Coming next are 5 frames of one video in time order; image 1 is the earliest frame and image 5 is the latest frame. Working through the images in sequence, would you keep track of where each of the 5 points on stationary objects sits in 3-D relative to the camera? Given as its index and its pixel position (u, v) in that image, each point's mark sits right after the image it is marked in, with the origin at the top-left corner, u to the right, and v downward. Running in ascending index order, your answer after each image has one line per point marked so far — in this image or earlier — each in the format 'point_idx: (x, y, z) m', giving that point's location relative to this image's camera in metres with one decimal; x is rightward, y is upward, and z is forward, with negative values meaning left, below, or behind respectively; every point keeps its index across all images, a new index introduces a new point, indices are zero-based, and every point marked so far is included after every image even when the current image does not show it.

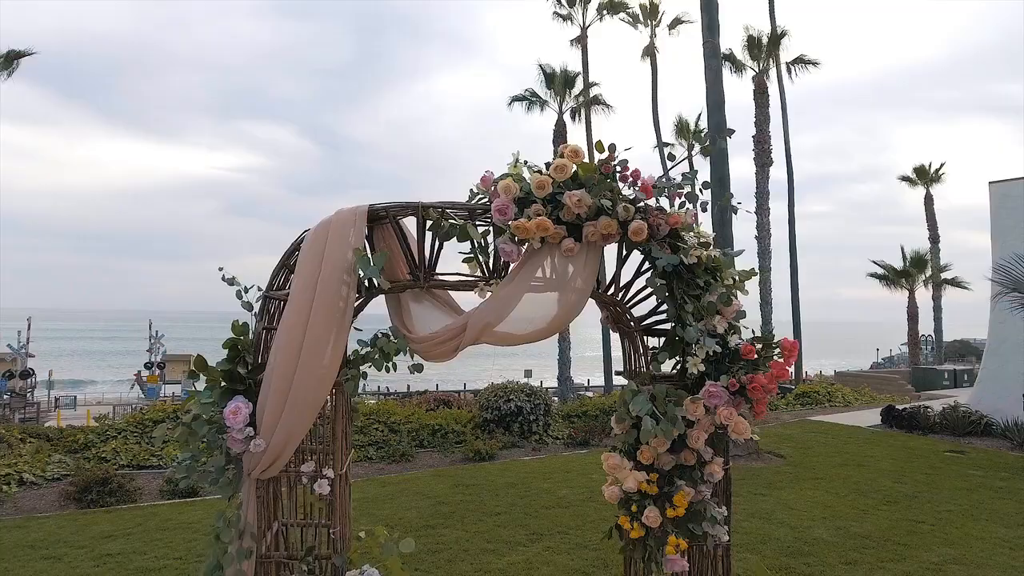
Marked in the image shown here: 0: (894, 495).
0: (+4.4, -2.4, +6.9) m
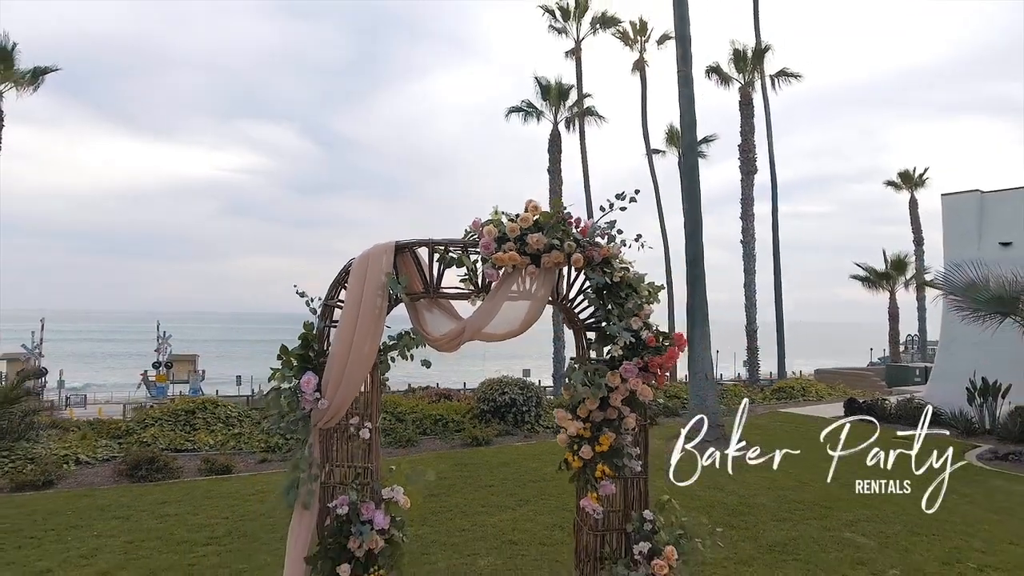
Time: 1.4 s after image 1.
0: (+4.3, -2.5, +7.9) m
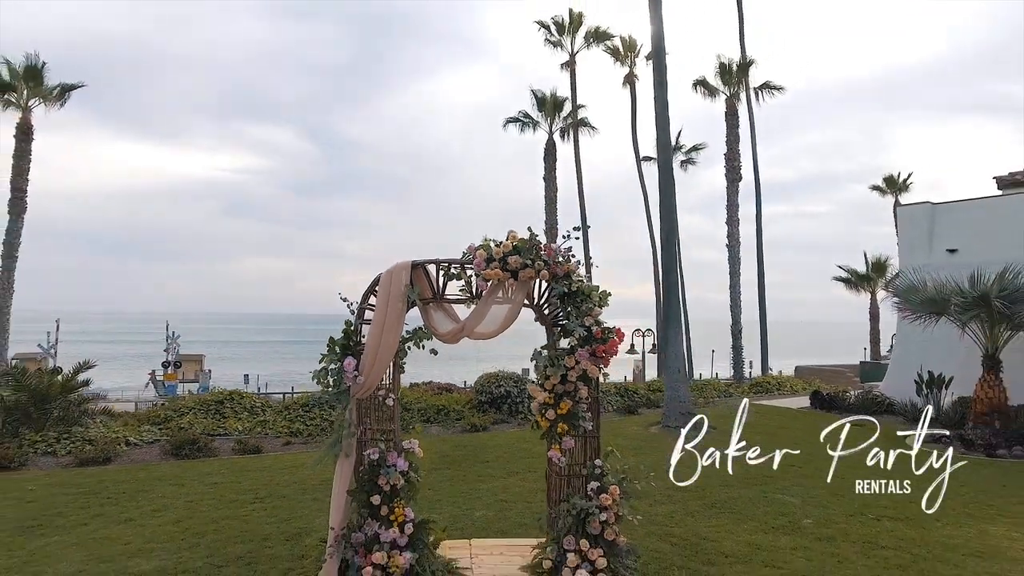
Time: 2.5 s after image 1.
0: (+4.2, -2.5, +9.2) m
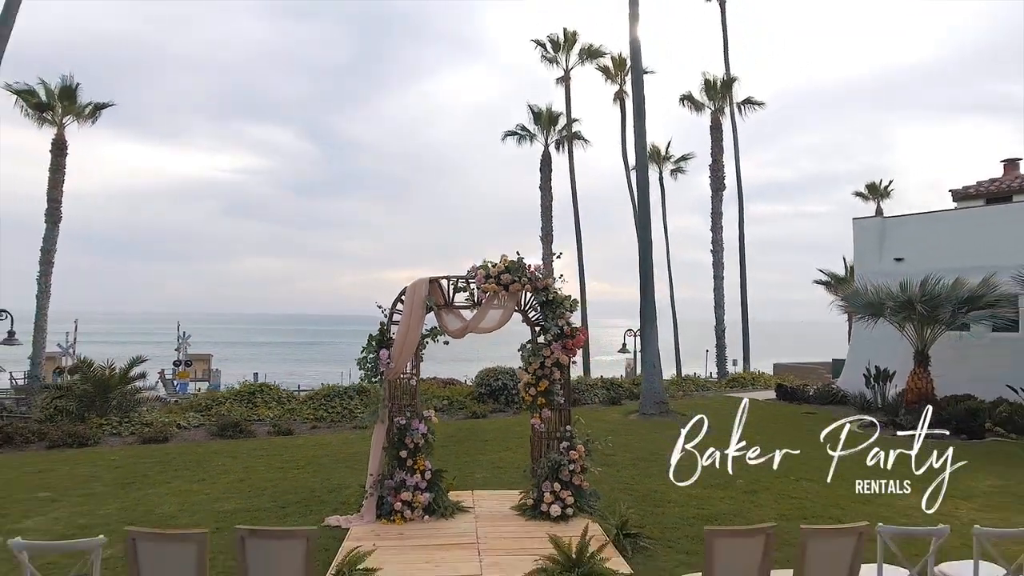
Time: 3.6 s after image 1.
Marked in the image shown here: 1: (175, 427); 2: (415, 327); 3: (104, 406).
0: (+4.1, -2.6, +10.7) m
1: (-5.9, -2.5, +10.7) m
2: (-1.0, -0.4, +6.1) m
3: (-7.3, -2.1, +10.9) m
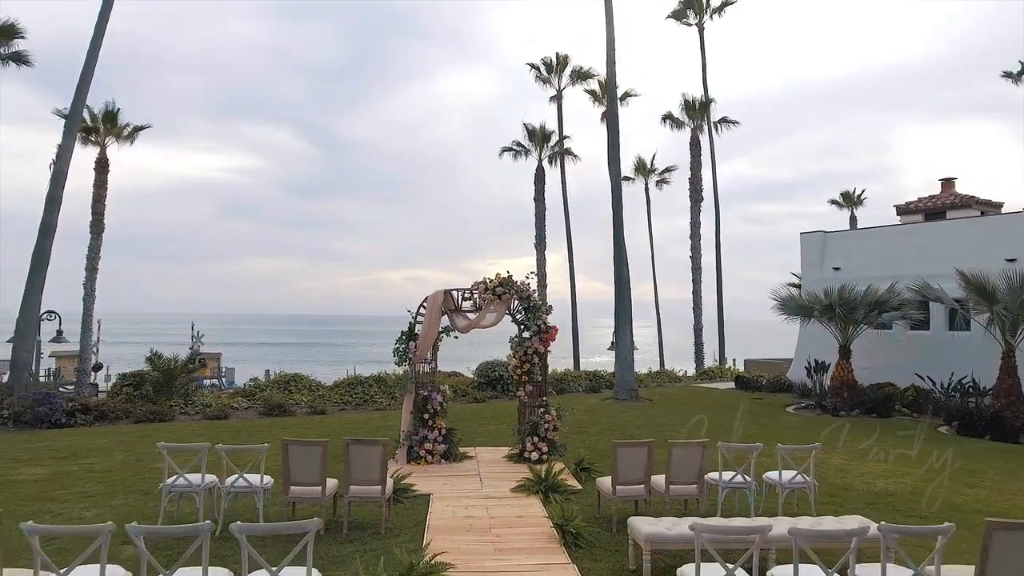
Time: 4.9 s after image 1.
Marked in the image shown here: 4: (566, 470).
0: (+4.0, -2.8, +13.1) m
1: (-6.0, -2.6, +13.1) m
2: (-1.1, -0.5, +8.4) m
3: (-7.4, -2.2, +13.3) m
4: (+0.7, -2.3, +7.8) m
